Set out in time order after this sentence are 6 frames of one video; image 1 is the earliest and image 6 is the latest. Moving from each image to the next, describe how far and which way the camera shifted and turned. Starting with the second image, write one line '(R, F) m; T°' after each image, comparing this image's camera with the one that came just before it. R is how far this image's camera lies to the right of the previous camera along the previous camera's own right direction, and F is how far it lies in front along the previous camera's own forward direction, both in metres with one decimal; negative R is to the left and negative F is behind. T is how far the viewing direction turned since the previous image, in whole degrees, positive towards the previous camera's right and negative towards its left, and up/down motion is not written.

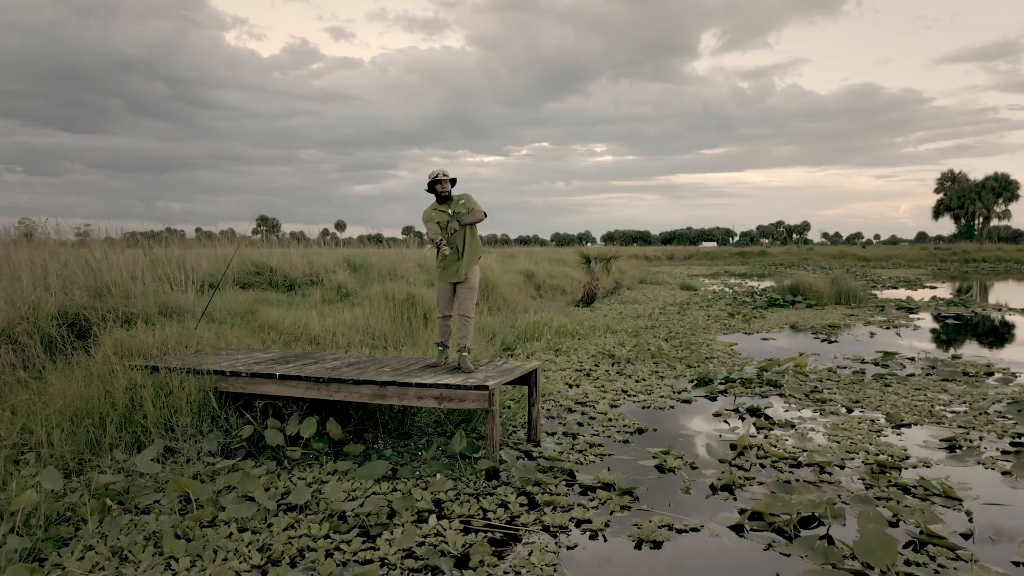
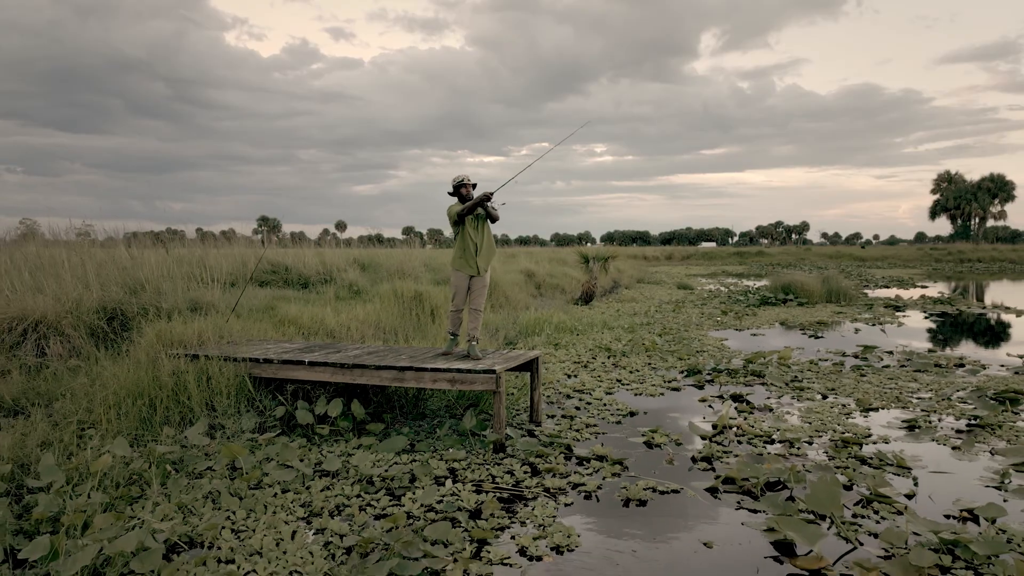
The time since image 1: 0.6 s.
(0.0, -0.6) m; 0°
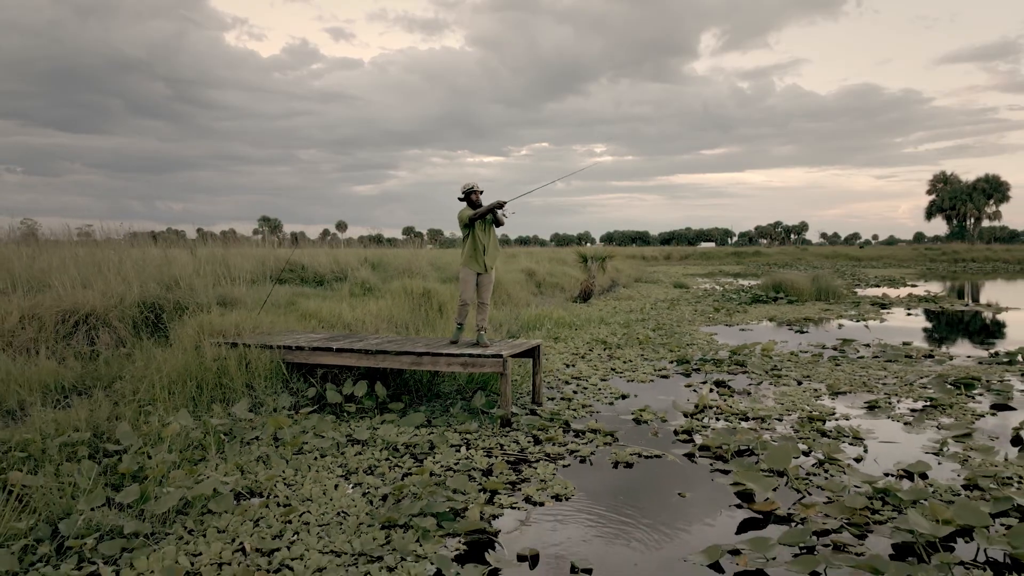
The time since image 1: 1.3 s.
(-0.1, -0.7) m; 0°
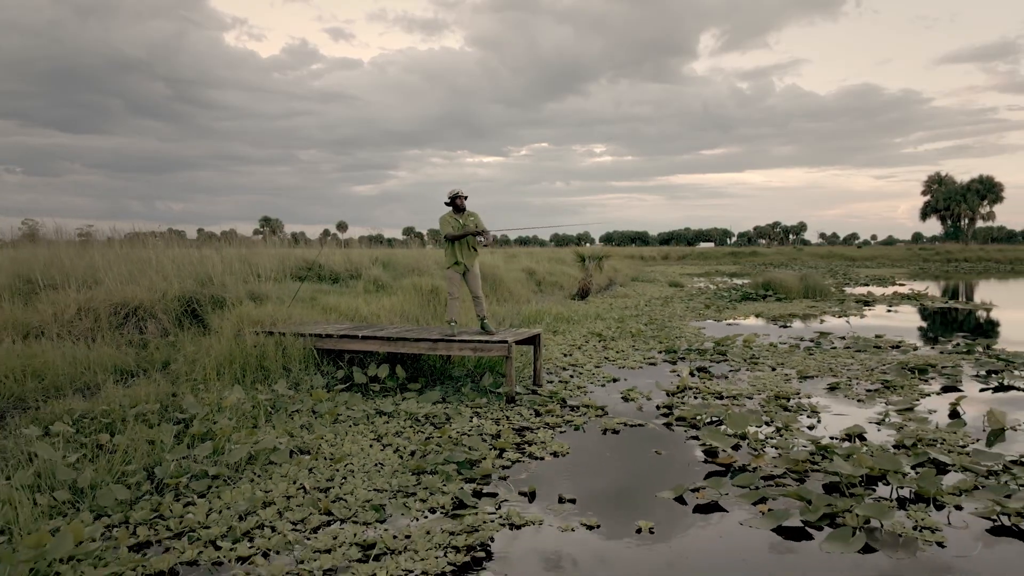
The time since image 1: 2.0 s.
(-0.1, -0.9) m; 0°
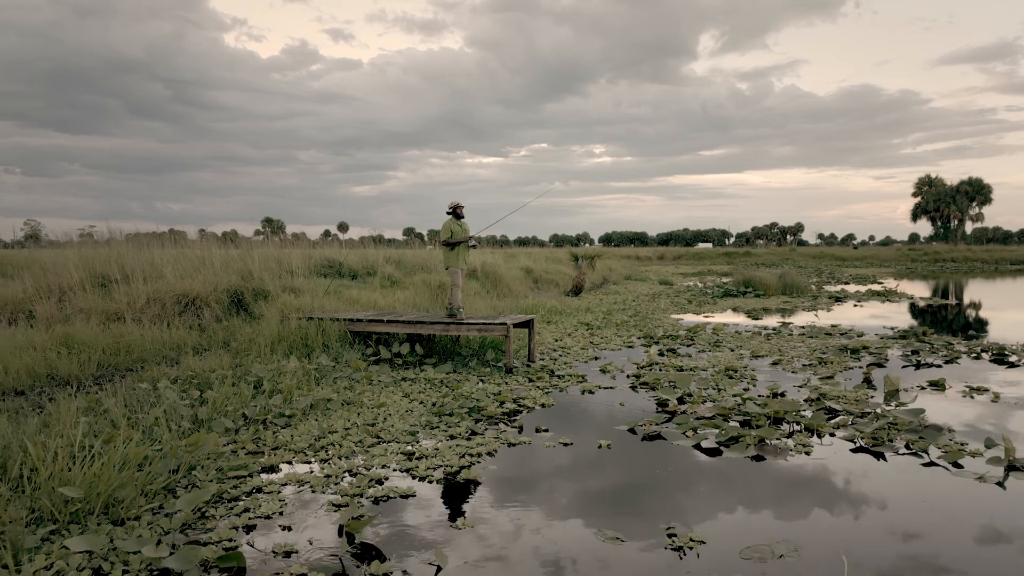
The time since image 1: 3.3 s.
(0.0, -1.5) m; 0°
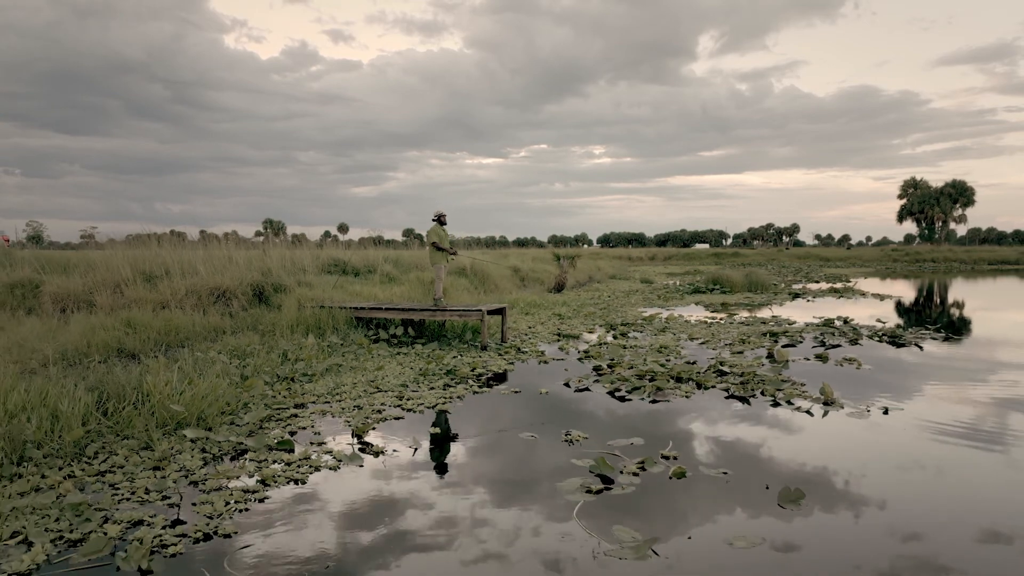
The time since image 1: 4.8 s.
(+0.5, -1.9) m; 0°
